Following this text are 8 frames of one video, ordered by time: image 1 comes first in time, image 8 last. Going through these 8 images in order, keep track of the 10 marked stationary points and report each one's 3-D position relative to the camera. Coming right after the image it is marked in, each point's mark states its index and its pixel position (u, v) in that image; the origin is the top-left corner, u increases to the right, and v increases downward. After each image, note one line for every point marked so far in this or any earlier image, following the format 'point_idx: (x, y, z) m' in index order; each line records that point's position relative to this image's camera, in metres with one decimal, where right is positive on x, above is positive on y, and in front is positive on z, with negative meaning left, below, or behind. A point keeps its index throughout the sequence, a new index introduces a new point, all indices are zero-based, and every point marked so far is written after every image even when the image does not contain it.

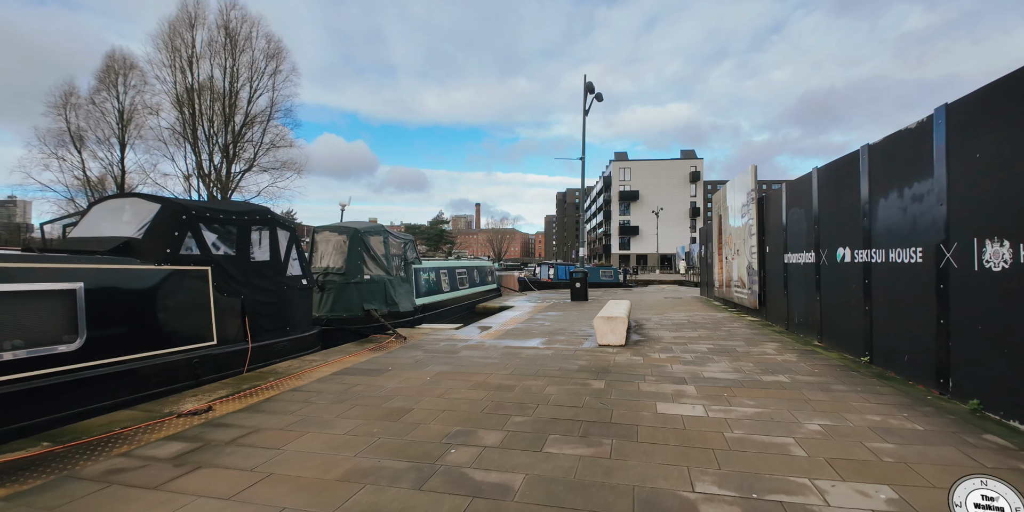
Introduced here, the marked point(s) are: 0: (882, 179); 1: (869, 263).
0: (+4.6, +1.0, +5.7) m
1: (+4.6, -0.1, +6.0) m
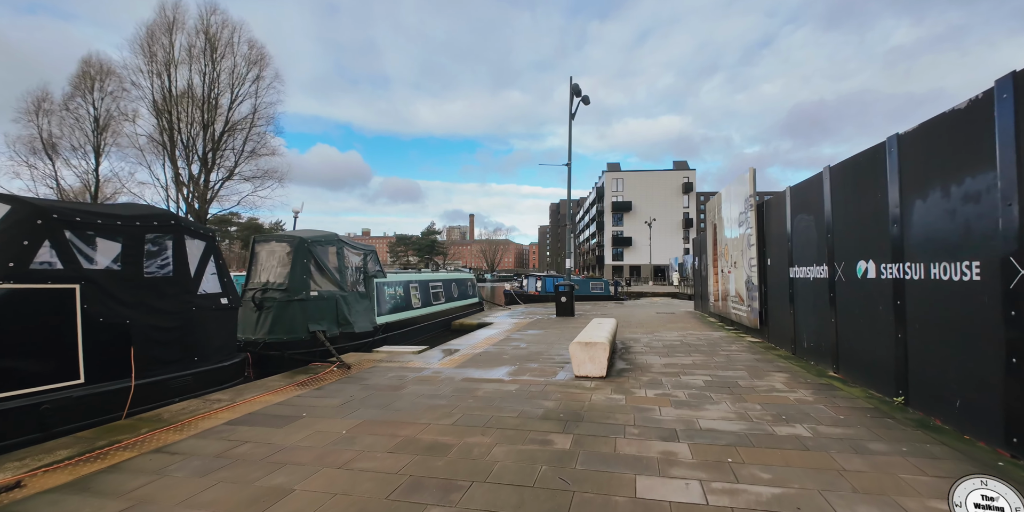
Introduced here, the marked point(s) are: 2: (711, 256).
0: (+4.0, +0.8, +4.6) m
1: (+4.1, -0.3, +4.9) m
2: (+5.8, 0.0, +13.5) m
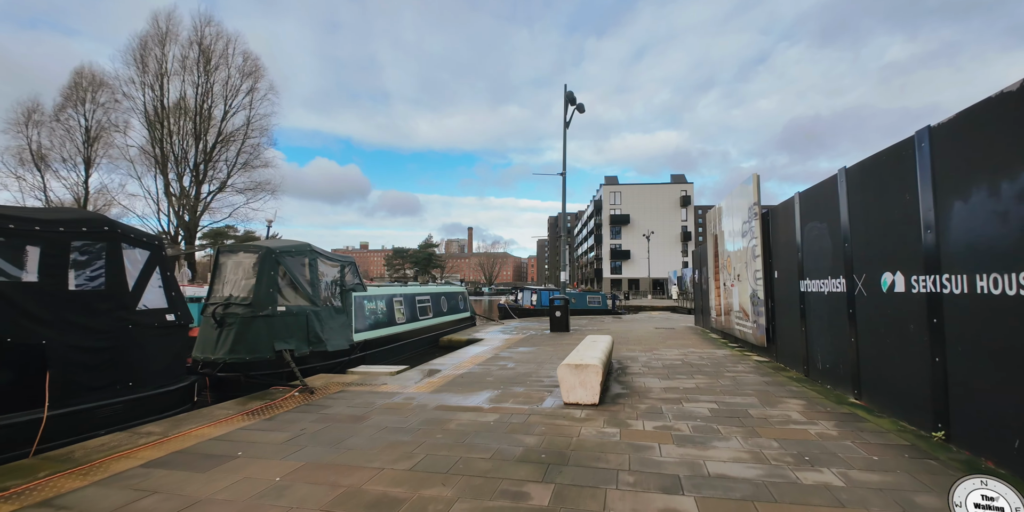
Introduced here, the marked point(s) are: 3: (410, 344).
0: (+3.8, +0.7, +4.0) m
1: (+3.9, -0.4, +4.2) m
2: (+5.6, -0.4, +12.9) m
3: (-2.6, -2.3, +11.8) m
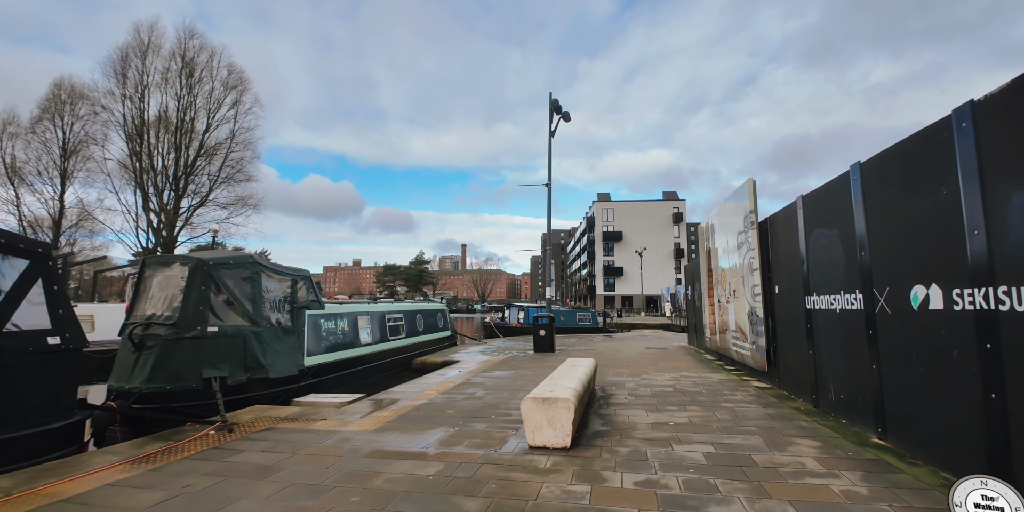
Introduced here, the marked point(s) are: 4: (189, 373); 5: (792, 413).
0: (+3.4, +0.7, +3.1) m
1: (+3.4, -0.4, +3.3) m
2: (+5.0, -0.7, +12.0) m
3: (-3.2, -2.6, +10.7) m
4: (-4.5, -1.6, +6.5) m
5: (+3.5, -2.0, +5.8) m
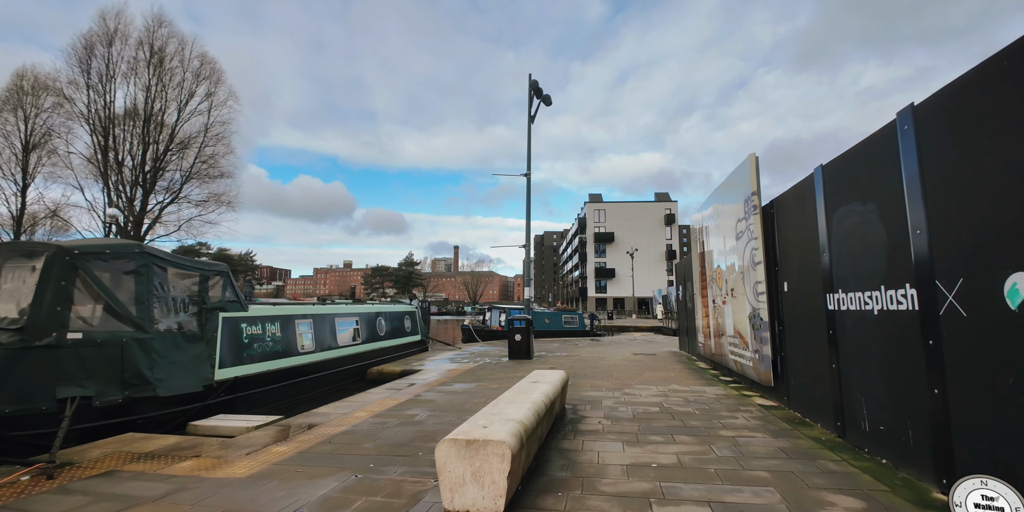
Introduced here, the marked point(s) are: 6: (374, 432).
0: (+2.8, +0.8, +1.8) m
1: (+2.8, -0.3, +2.0) m
2: (+4.3, -0.6, +10.7) m
3: (-3.9, -2.5, +9.3) m
4: (-5.2, -1.5, +5.0) m
5: (+2.9, -1.8, +4.5) m
6: (-1.5, -2.0, +5.2) m
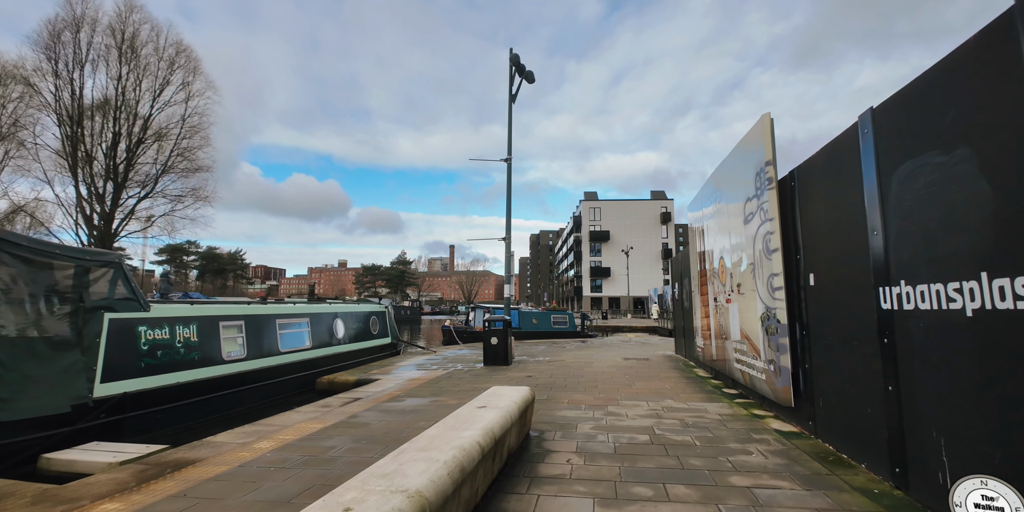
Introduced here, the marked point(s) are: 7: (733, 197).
0: (+2.3, +1.0, +0.4) m
1: (+2.3, -0.1, +0.6) m
2: (+3.7, -0.5, +9.4) m
3: (-4.4, -2.3, +7.9) m
4: (-5.7, -1.3, +3.6) m
5: (+2.4, -1.7, +3.1) m
6: (-2.1, -1.8, +3.9) m
7: (+3.1, +0.9, +6.6) m
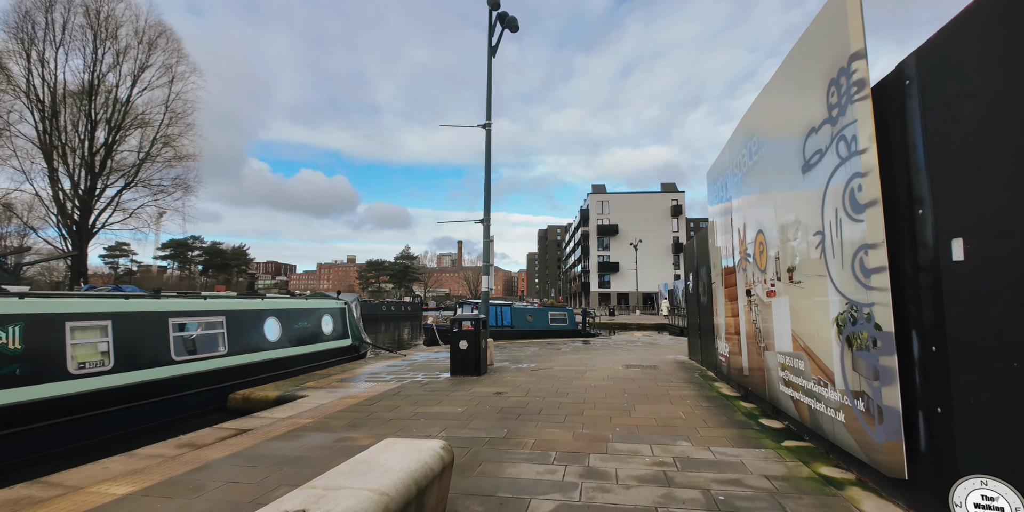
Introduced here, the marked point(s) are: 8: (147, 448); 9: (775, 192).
0: (+1.6, +1.2, -1.7) m
1: (+1.6, +0.1, -1.5) m
2: (+3.2, -0.2, +7.2) m
3: (-5.0, -2.0, +5.9) m
4: (-6.3, -1.1, +1.7) m
5: (+1.7, -1.4, +1.0) m
6: (-2.7, -1.6, +1.8) m
7: (+2.6, +1.1, +4.4) m
8: (-3.4, -1.9, +4.5) m
9: (+2.6, +0.7, +4.6) m
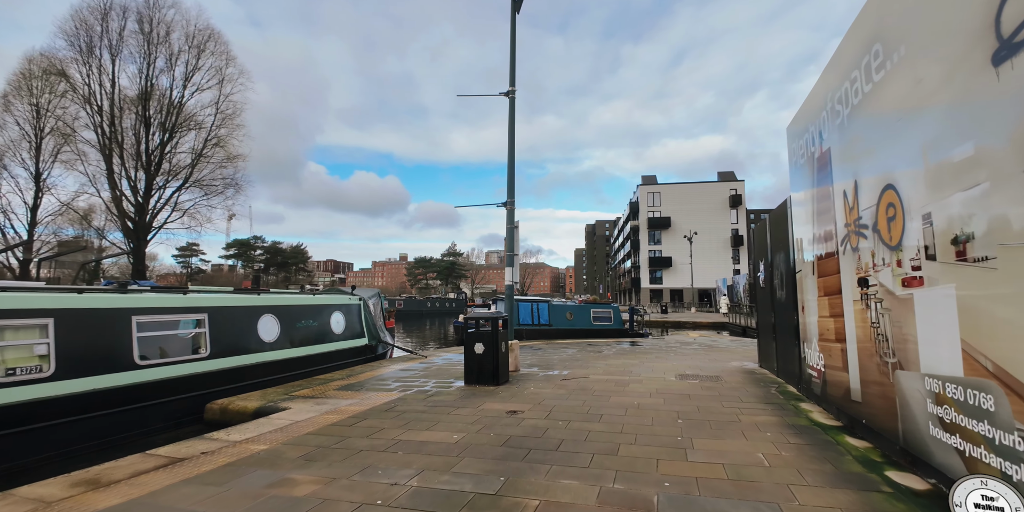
0: (+0.9, +1.3, -3.3) m
1: (+1.0, +0.3, -3.0) m
2: (+3.4, +0.1, +5.4) m
3: (-4.8, -1.9, +5.1) m
4: (-6.6, -1.0, +0.9) m
5: (+1.3, -1.3, -0.5) m
6: (-3.0, -1.4, +0.7) m
7: (+2.5, +1.3, +2.7) m
8: (-3.4, -1.7, +3.5) m
9: (+2.6, +0.9, +2.9) m
